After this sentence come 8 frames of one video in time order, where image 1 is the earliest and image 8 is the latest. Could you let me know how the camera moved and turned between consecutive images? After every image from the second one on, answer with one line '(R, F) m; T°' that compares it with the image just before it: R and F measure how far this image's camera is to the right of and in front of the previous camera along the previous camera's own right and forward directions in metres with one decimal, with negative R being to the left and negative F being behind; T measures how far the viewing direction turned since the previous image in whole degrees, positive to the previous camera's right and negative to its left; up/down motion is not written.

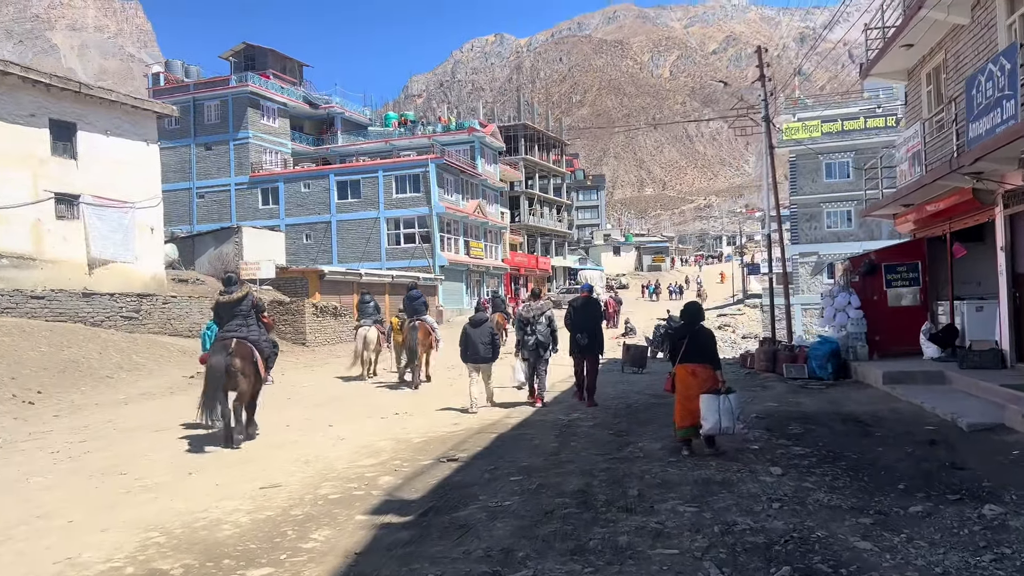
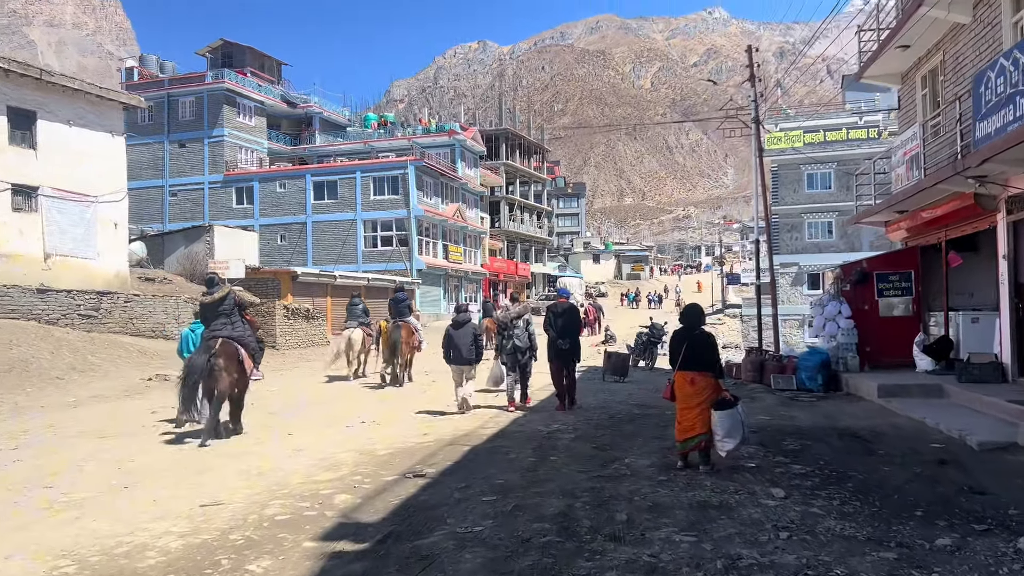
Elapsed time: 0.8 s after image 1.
(0.0, +0.7) m; +2°
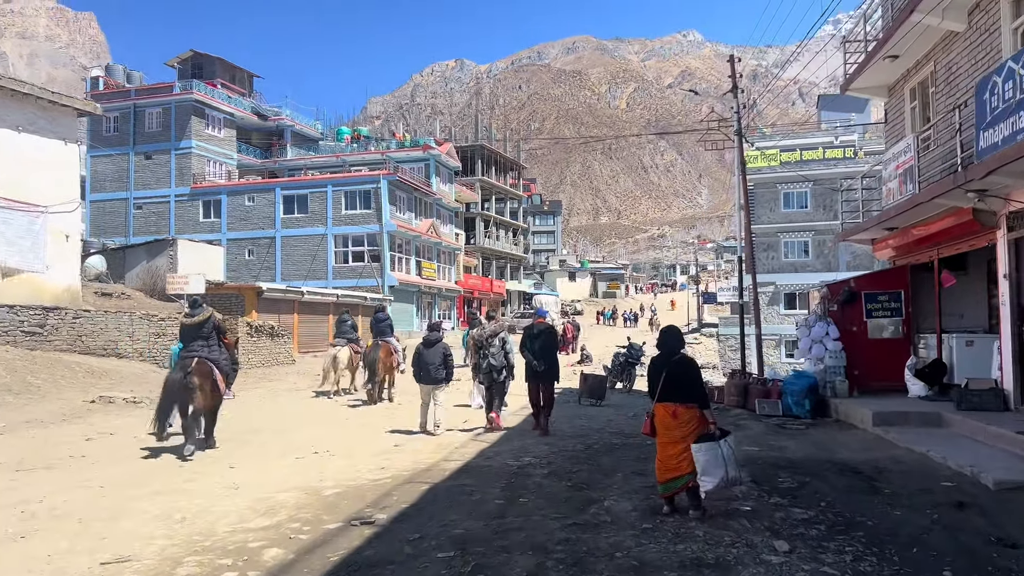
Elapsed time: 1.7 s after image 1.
(+0.1, +0.8) m; +2°
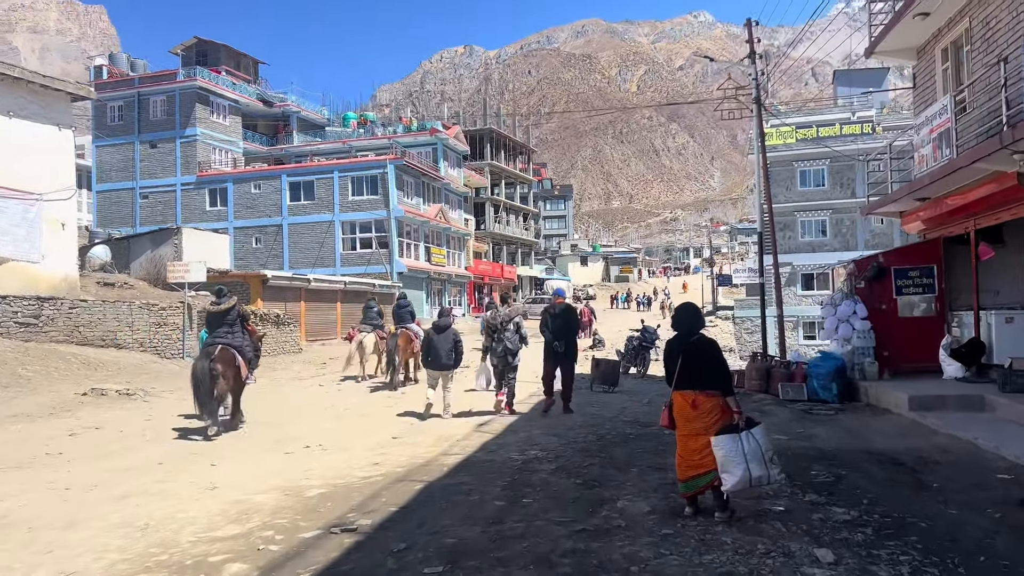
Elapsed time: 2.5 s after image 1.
(+0.1, +0.7) m; -1°
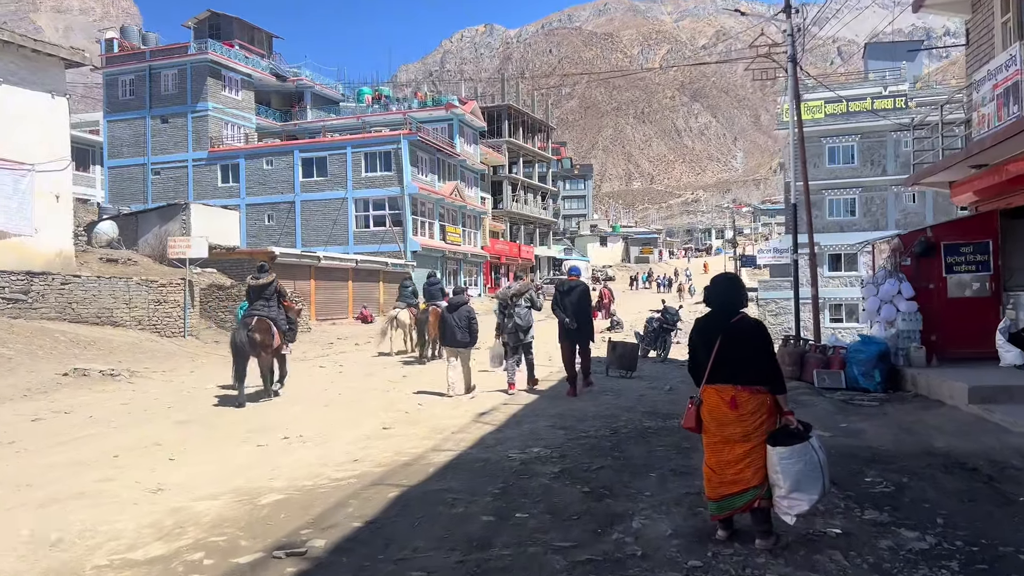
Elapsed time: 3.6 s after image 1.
(+0.2, +1.1) m; -1°
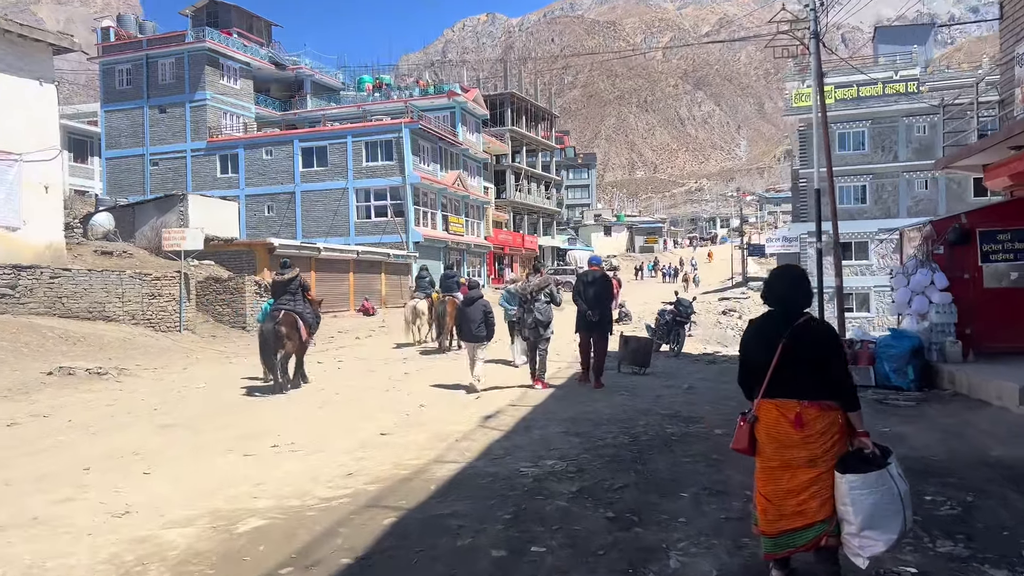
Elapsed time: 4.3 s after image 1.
(-0.1, +0.7) m; 0°
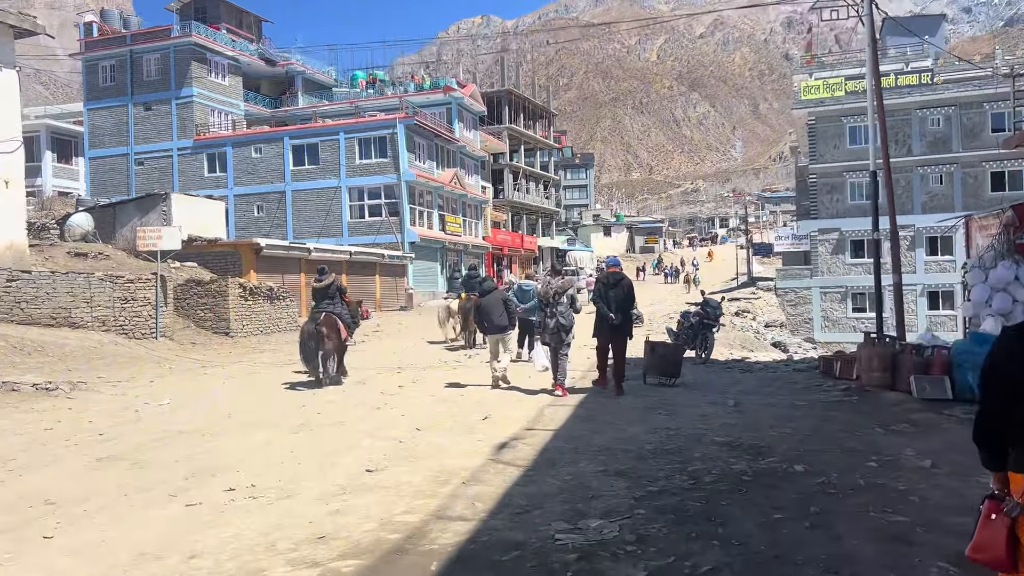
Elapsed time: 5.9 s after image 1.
(-0.2, +1.5) m; 0°
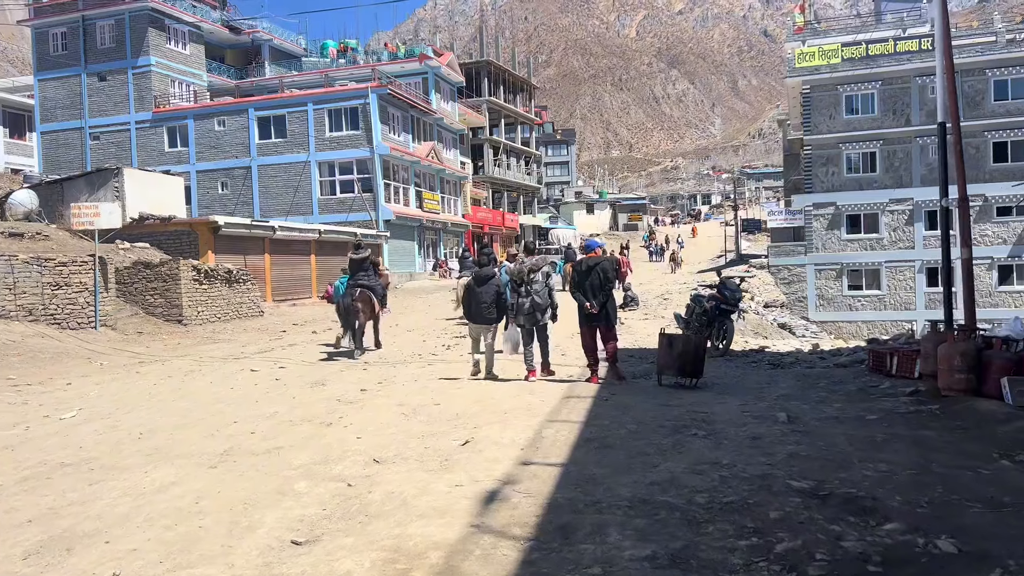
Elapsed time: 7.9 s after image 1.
(-0.1, +1.9) m; +1°
